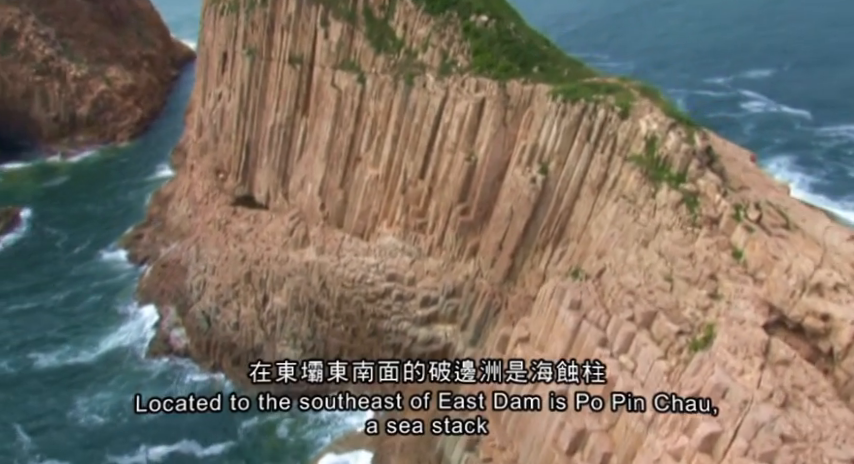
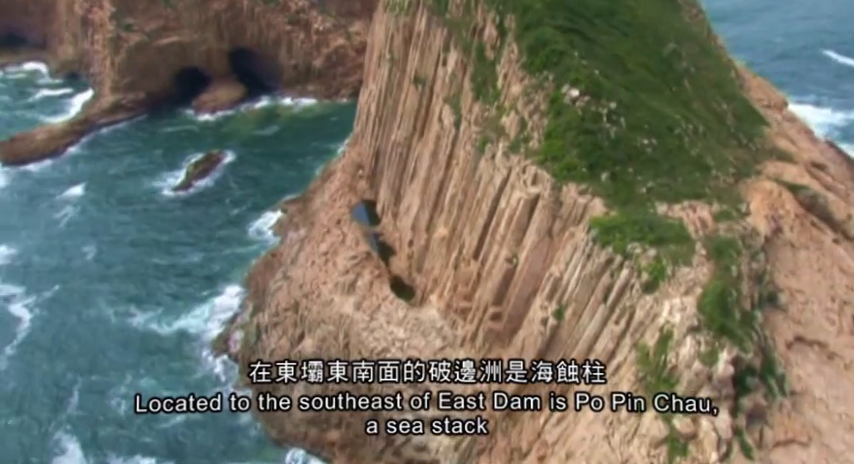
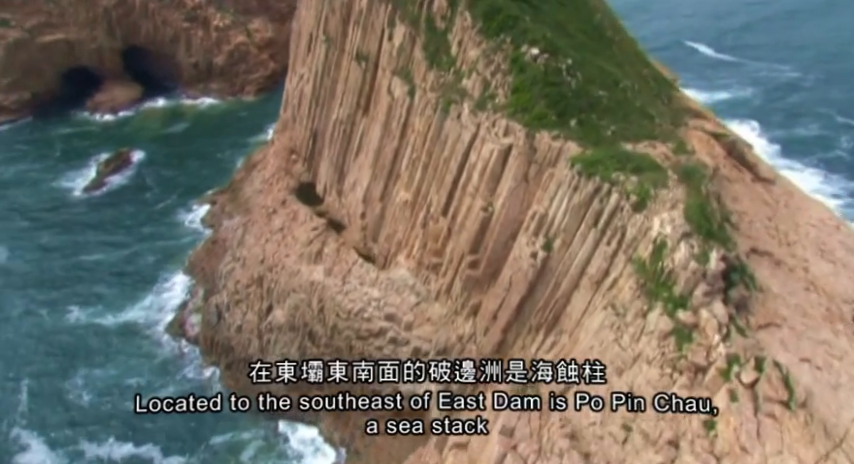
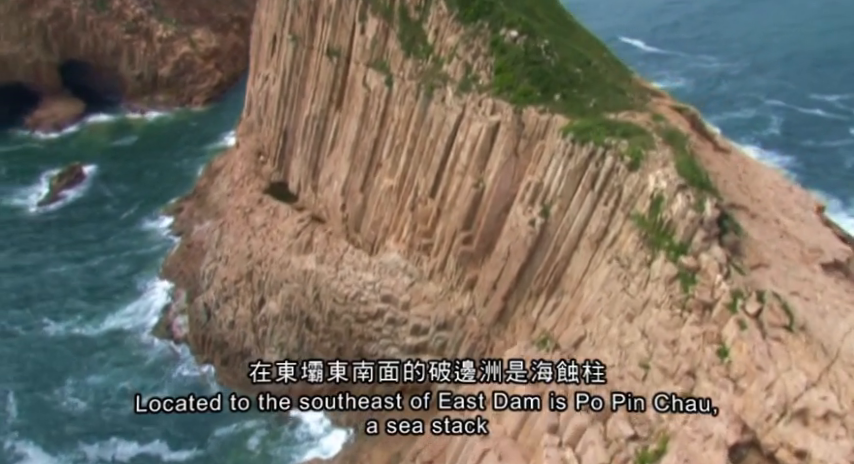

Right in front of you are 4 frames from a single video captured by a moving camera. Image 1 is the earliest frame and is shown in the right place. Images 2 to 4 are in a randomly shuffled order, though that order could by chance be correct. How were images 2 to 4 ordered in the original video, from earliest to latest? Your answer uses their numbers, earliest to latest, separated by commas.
4, 3, 2
